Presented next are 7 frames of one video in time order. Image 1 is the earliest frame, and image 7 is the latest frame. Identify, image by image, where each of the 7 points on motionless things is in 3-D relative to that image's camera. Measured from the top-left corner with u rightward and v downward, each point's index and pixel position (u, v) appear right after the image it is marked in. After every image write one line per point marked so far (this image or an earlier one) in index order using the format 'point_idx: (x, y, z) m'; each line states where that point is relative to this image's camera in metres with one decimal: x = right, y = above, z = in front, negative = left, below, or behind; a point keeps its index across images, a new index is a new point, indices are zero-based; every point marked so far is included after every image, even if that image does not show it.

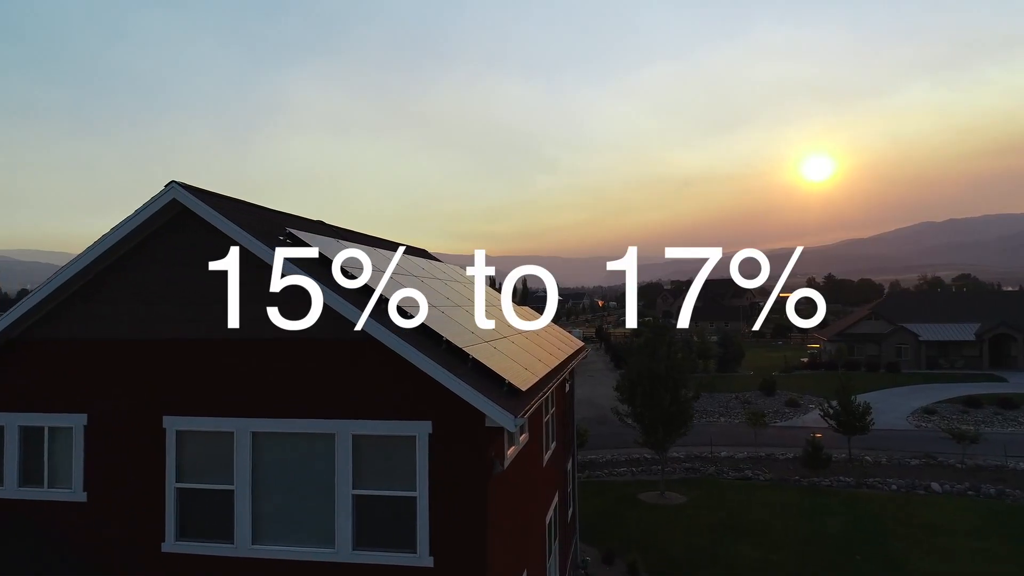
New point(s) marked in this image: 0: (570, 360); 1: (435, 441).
0: (+1.7, -2.1, +16.1) m
1: (-0.9, -1.9, +6.9) m
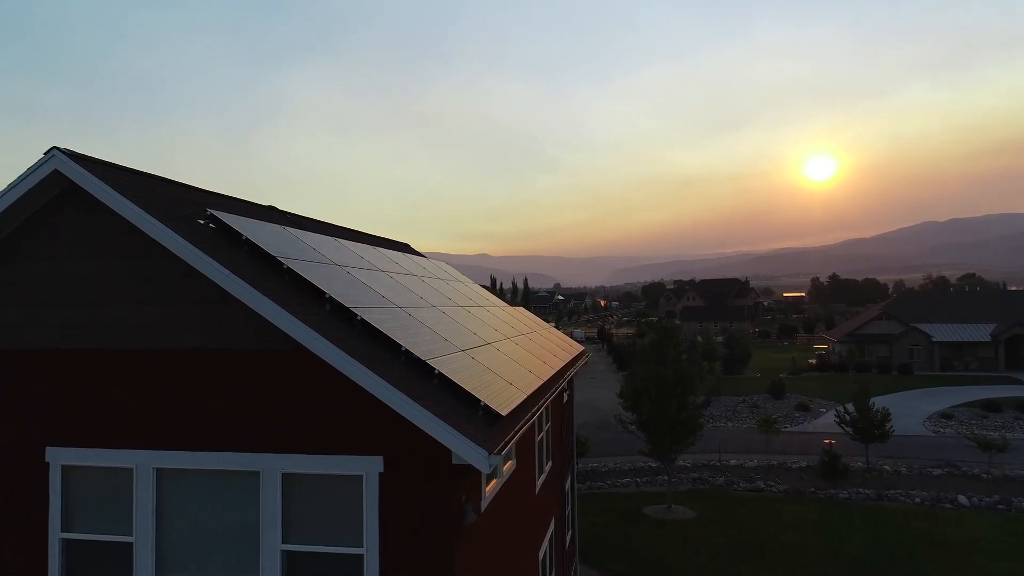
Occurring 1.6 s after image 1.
0: (+1.5, -2.1, +14.5) m
1: (-1.1, -1.8, +5.3) m
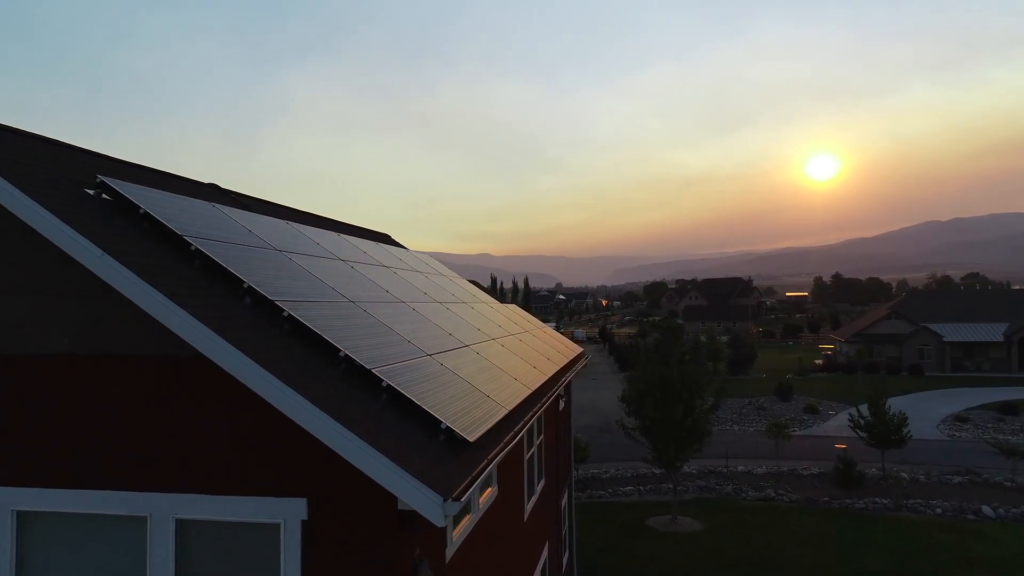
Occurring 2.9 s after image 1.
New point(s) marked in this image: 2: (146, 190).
0: (+1.3, -2.0, +13.1) m
1: (-1.4, -1.7, +4.0) m
2: (-3.6, +1.0, +5.7) m
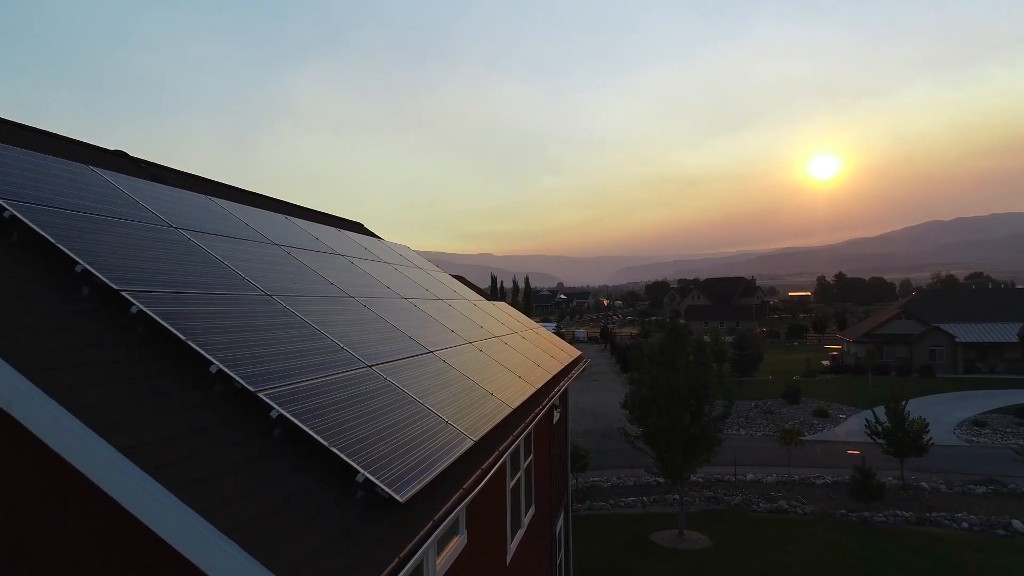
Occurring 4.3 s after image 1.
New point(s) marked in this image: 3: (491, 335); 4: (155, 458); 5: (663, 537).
0: (+1.1, -1.9, +11.7) m
1: (-1.6, -1.6, +2.5) m
2: (-3.9, +1.1, +4.2) m
3: (-0.4, -0.9, +11.2) m
4: (-1.5, -0.7, +2.5) m
5: (+5.2, -8.5, +19.3) m
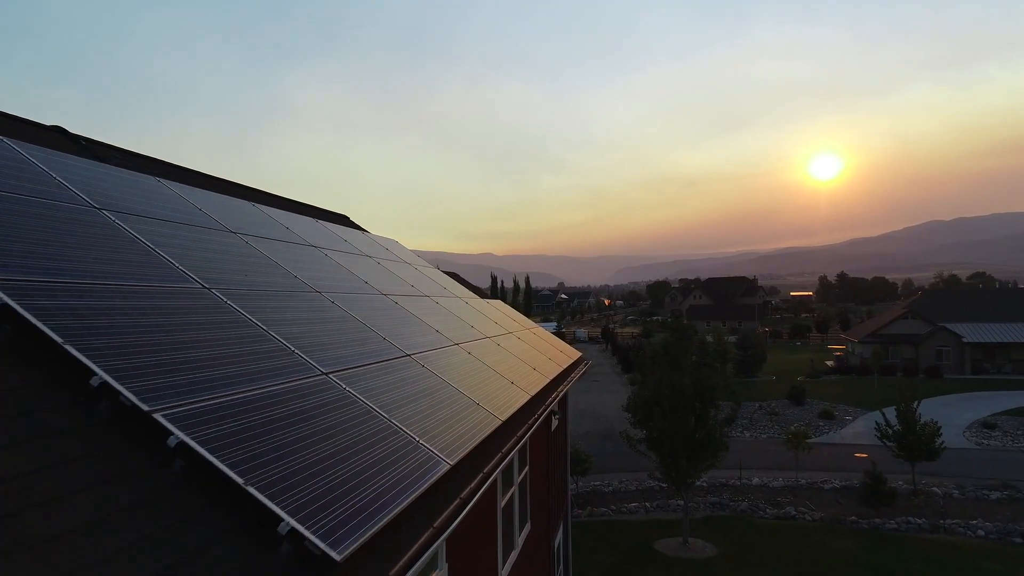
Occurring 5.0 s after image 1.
0: (+1.0, -1.8, +10.9) m
1: (-1.7, -1.6, +1.8) m
2: (-4.0, +1.1, +3.5) m
3: (-0.5, -0.9, +10.4) m
4: (-1.6, -0.7, +1.8) m
5: (+5.1, -8.4, +18.6) m
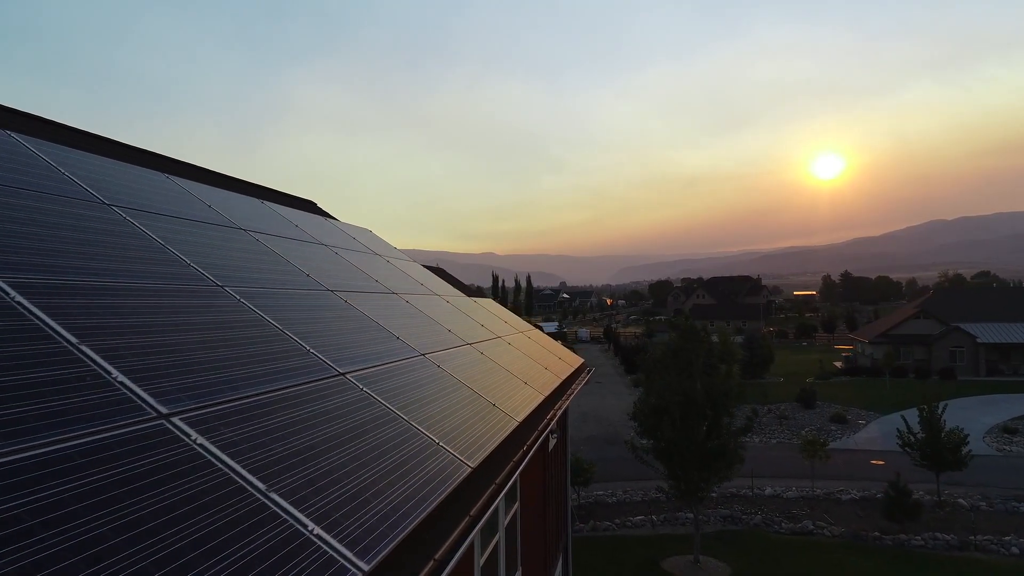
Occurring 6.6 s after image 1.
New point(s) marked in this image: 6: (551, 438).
0: (+0.9, -1.8, +9.6) m
1: (-1.9, -1.5, +0.4) m
2: (-4.1, +1.2, +2.1) m
3: (-0.7, -0.8, +9.0) m
4: (-1.8, -0.6, +0.4) m
5: (+5.0, -8.4, +17.2) m
6: (+0.5, -2.2, +8.3) m
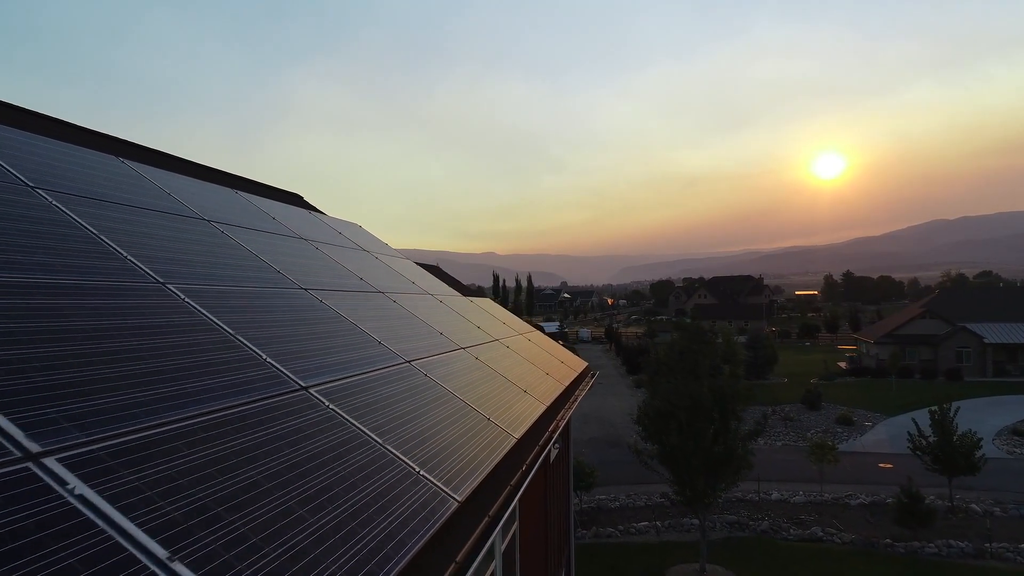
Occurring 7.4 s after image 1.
0: (+0.8, -1.8, +9.0) m
1: (-1.9, -1.5, -0.1) m
2: (-4.1, +1.2, +1.5) m
3: (-0.7, -0.8, +8.5) m
4: (-1.8, -0.6, -0.2) m
5: (+5.0, -8.4, +16.6) m
6: (+0.5, -2.2, +7.8) m
